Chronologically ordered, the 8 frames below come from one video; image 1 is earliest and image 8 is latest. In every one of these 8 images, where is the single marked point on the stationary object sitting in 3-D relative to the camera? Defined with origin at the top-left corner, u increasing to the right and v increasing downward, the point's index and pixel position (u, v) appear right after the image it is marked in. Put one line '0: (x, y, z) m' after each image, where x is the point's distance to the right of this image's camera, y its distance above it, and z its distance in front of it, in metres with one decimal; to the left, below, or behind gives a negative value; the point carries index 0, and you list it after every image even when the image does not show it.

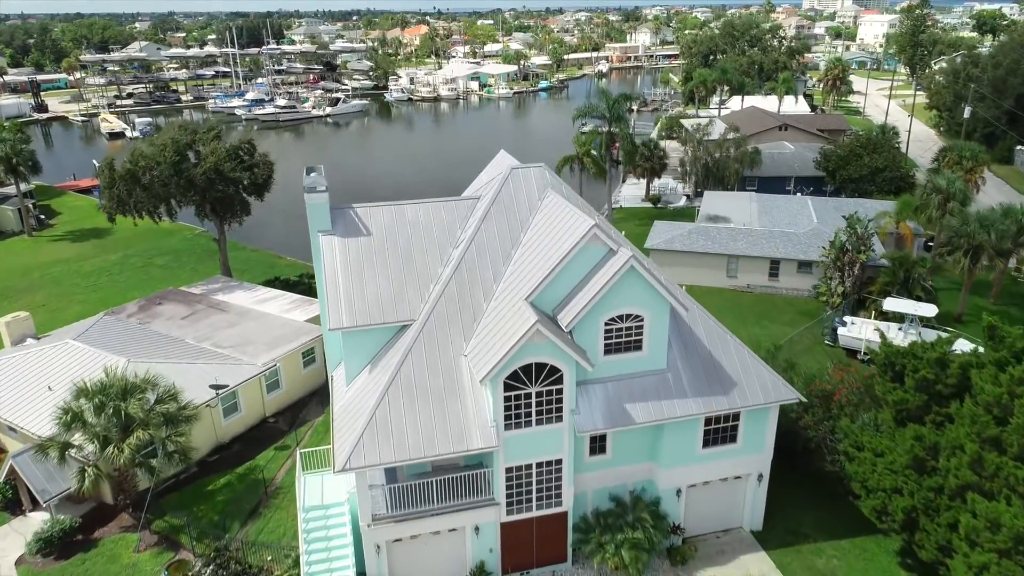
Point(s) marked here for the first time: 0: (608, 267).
0: (+1.8, +0.4, +13.1) m
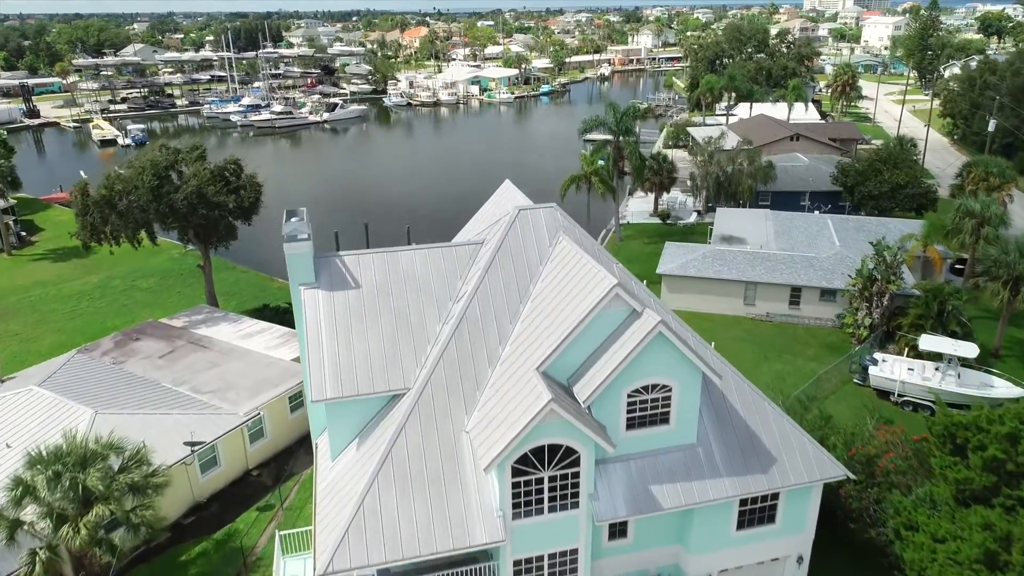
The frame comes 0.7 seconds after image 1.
0: (+1.9, -0.7, +11.4) m
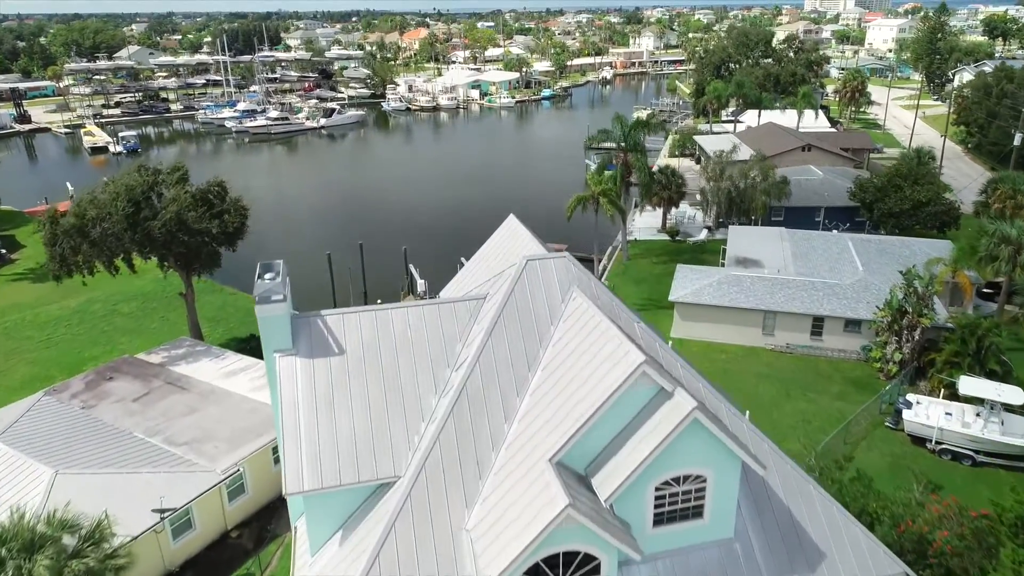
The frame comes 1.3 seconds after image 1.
0: (+2.1, -1.8, +9.7) m
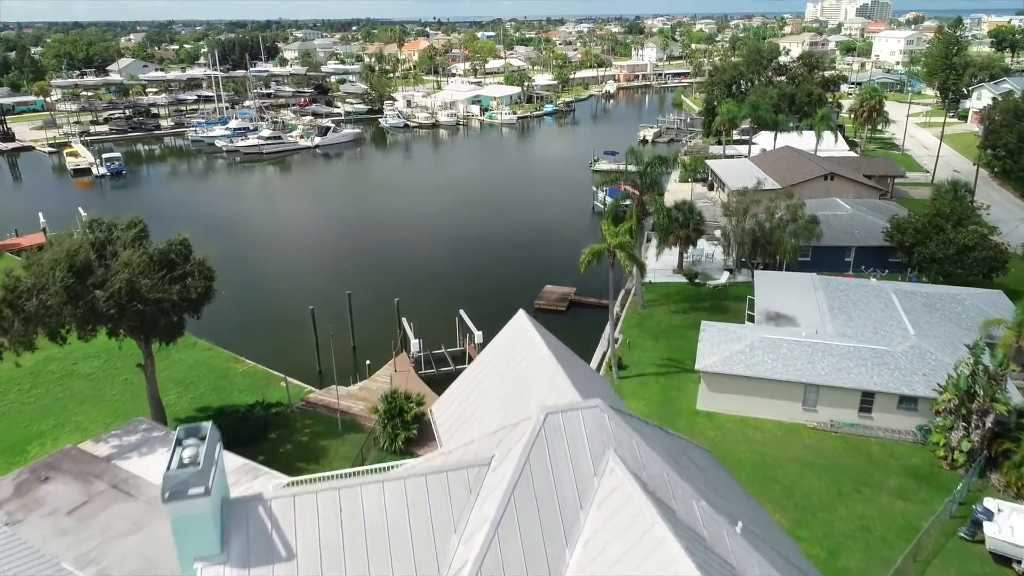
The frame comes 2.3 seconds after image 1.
0: (+2.2, -3.8, +6.5) m
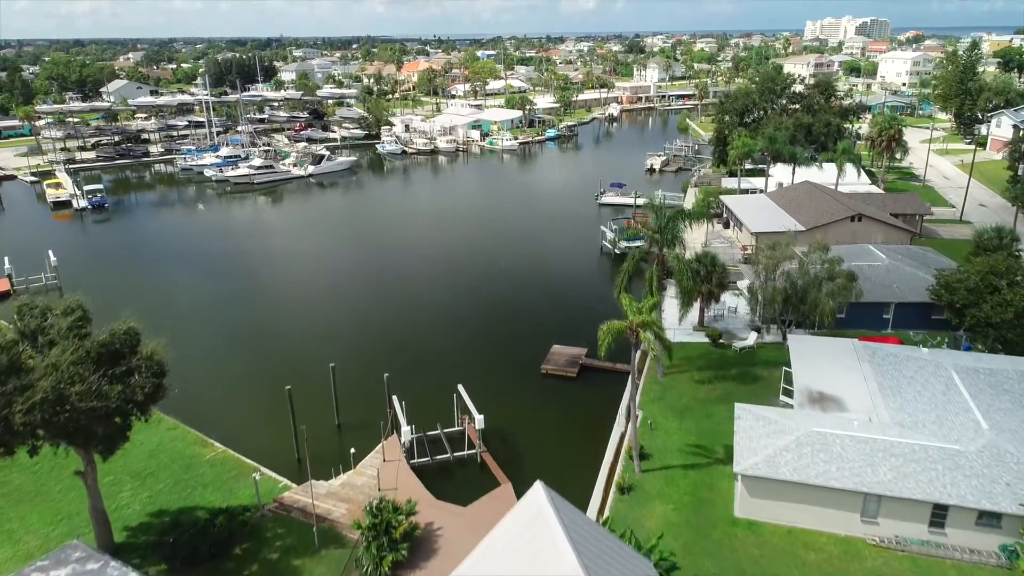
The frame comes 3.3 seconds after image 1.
0: (+2.4, -5.9, +3.1) m
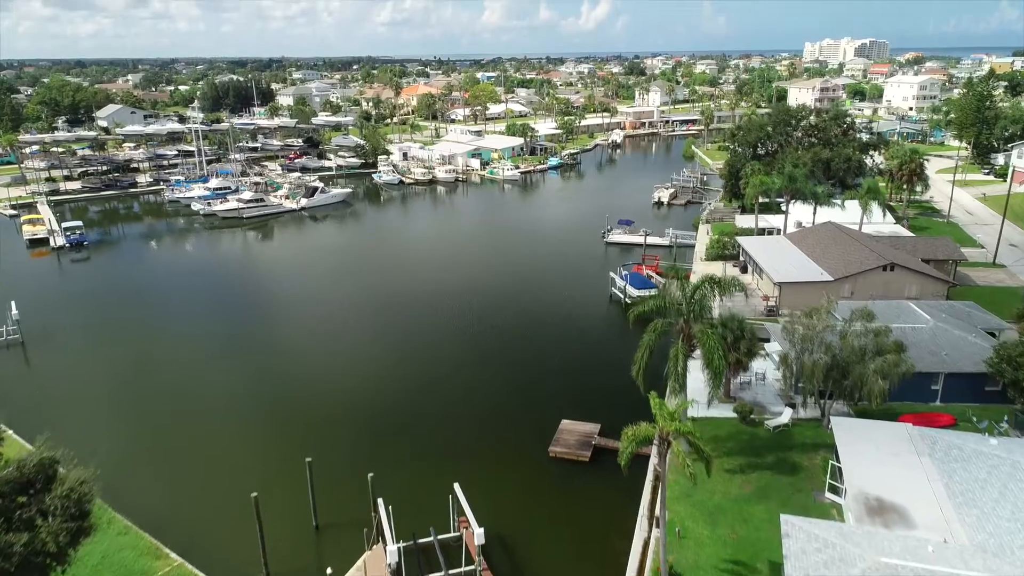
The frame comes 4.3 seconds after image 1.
0: (+2.6, -7.9, -0.4) m
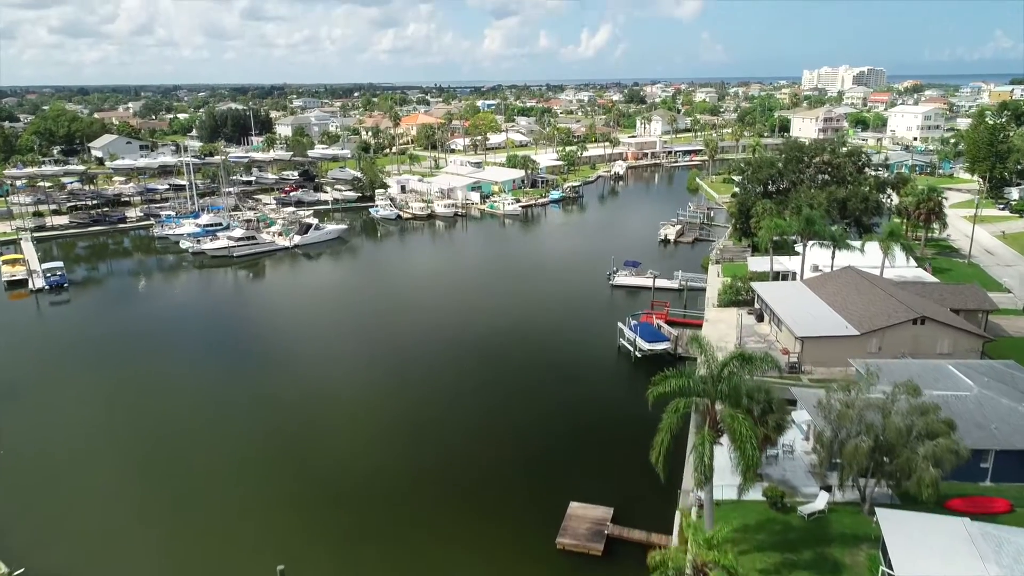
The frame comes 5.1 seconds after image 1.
0: (+2.7, -9.4, -3.4) m
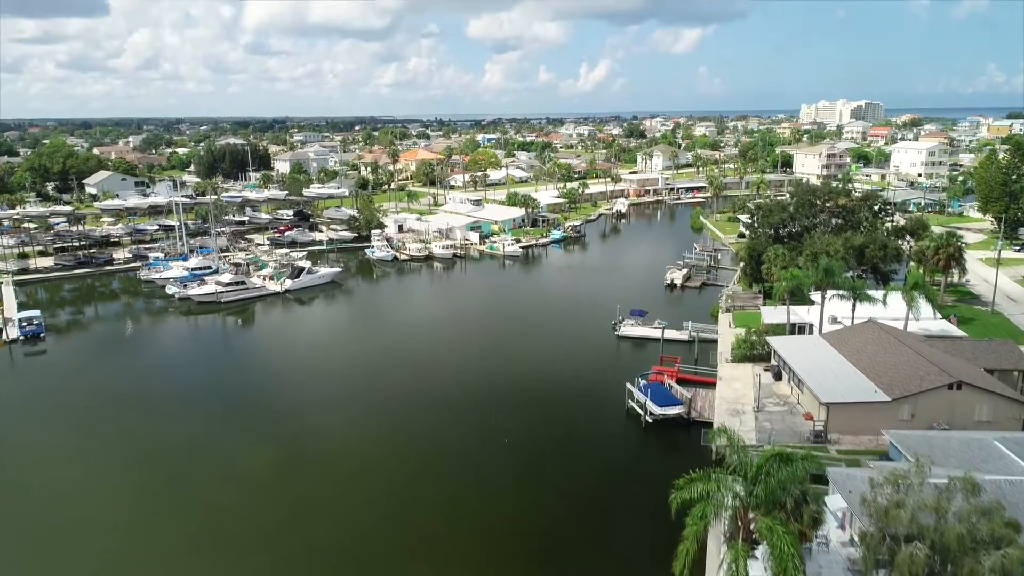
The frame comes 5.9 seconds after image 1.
0: (+2.7, -10.5, -6.6) m
